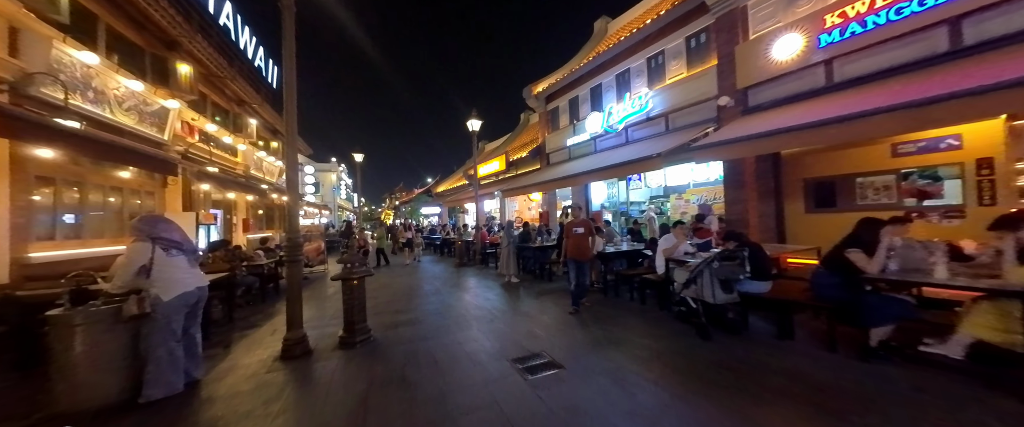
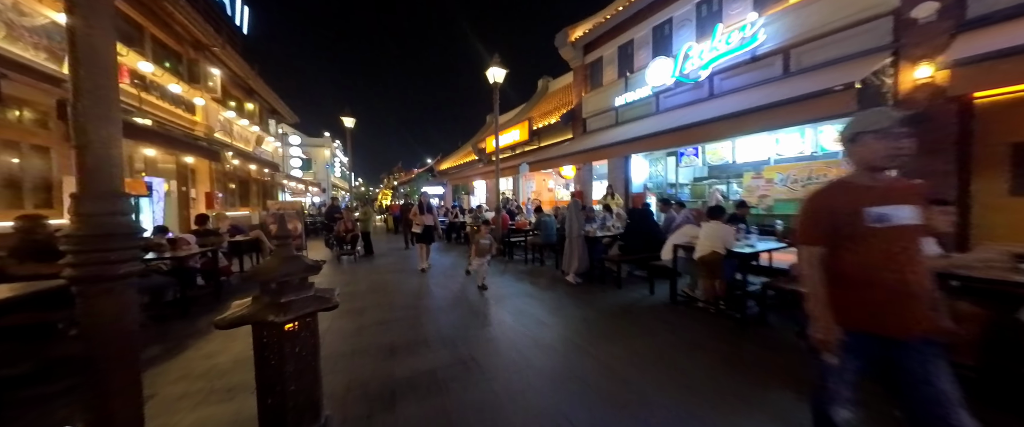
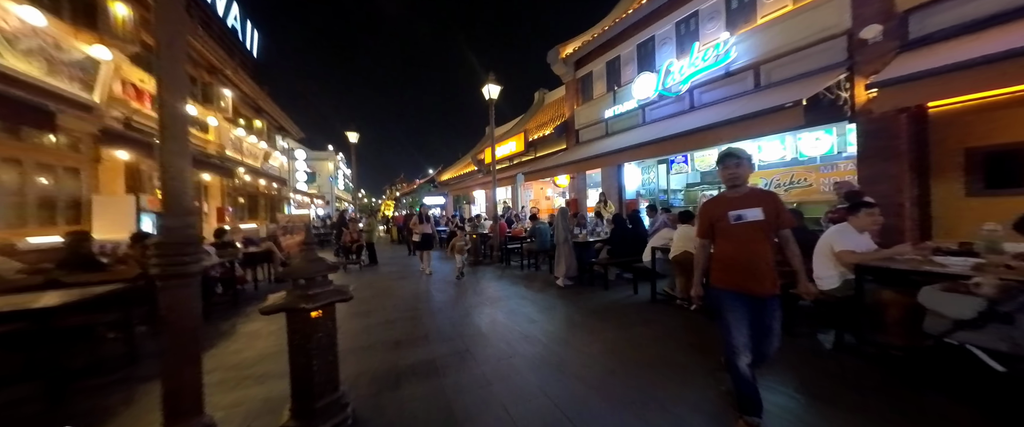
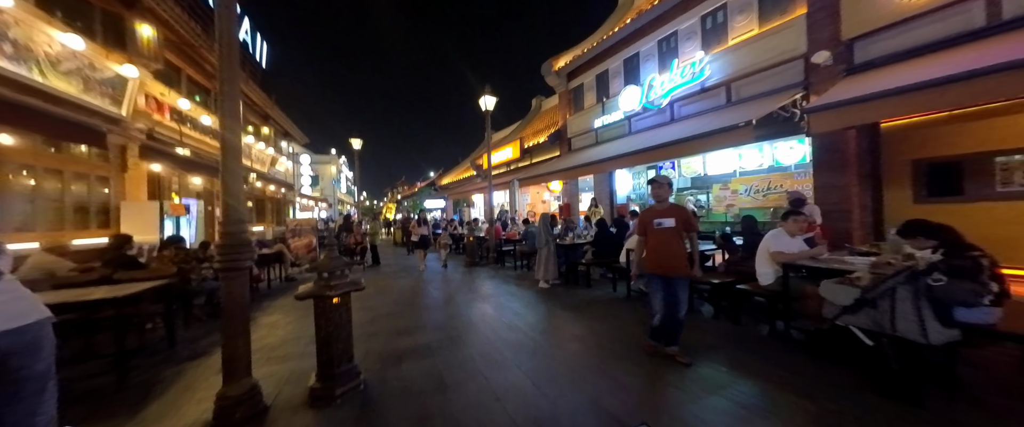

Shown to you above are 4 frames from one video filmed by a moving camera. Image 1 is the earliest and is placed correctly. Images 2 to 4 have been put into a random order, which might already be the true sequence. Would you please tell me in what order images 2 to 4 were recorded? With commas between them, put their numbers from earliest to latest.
4, 3, 2
